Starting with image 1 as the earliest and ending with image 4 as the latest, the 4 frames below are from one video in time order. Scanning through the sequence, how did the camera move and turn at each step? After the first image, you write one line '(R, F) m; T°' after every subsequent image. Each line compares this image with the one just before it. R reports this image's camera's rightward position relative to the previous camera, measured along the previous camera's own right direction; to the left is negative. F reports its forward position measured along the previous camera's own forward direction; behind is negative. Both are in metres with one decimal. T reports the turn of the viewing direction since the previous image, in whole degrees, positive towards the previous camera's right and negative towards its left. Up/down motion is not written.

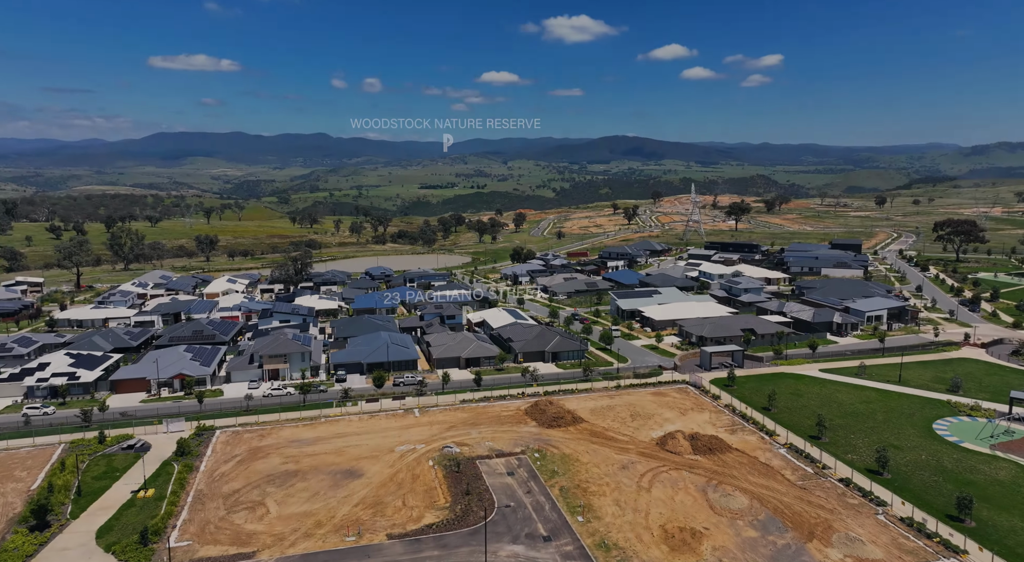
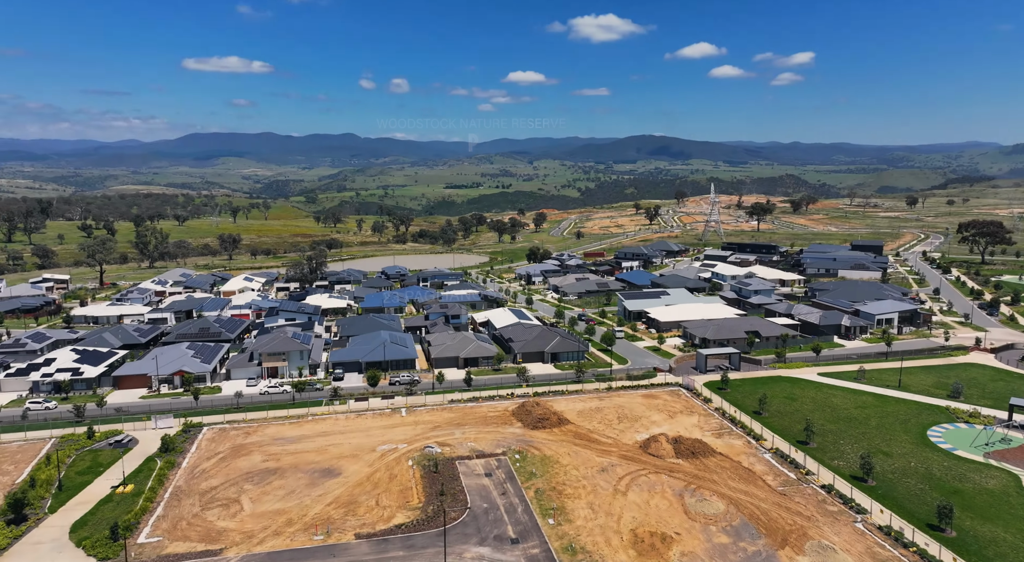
(+1.2, +0.1) m; -2°
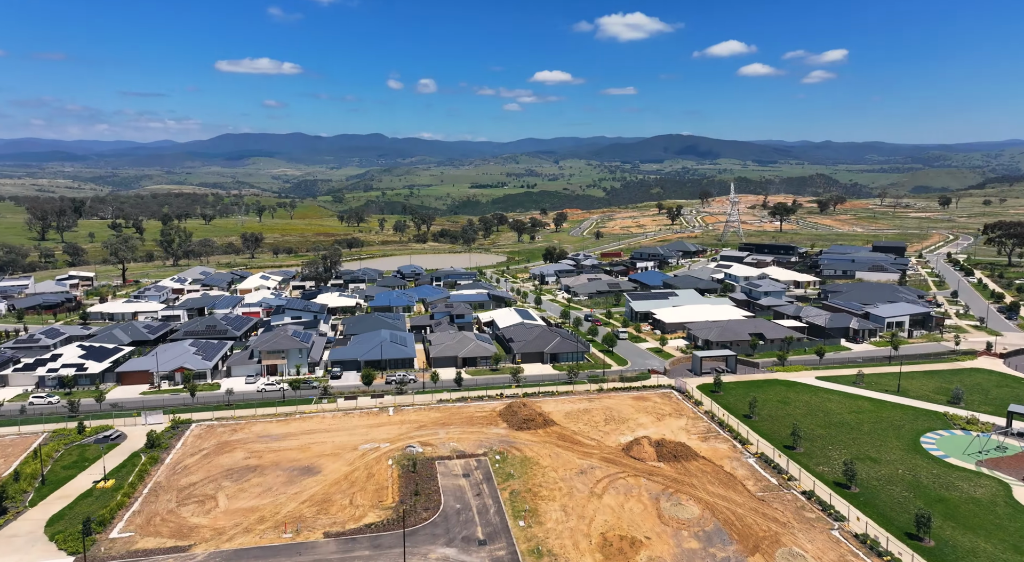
(+1.2, +0.1) m; -2°
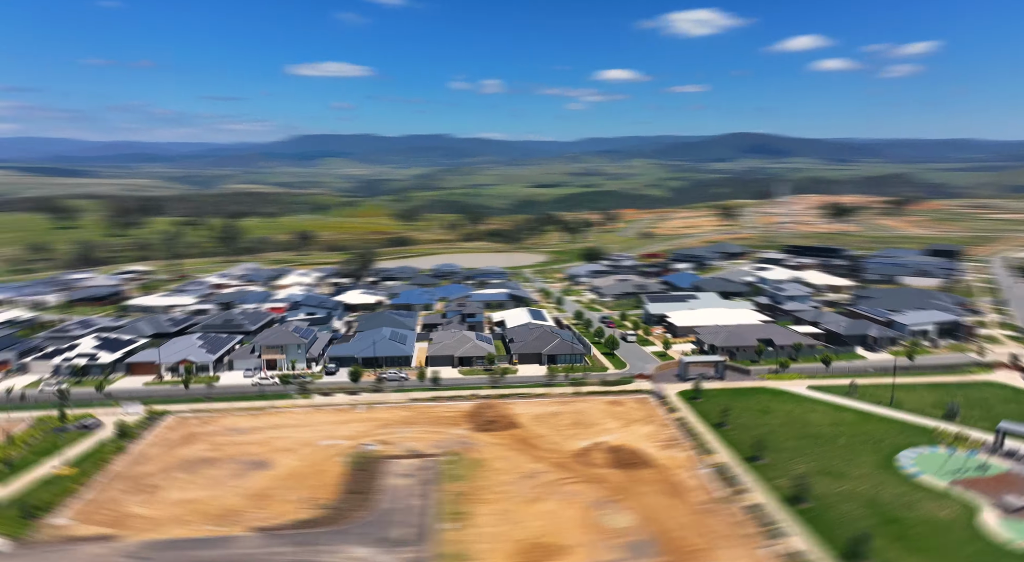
(+2.9, +0.3) m; -5°
